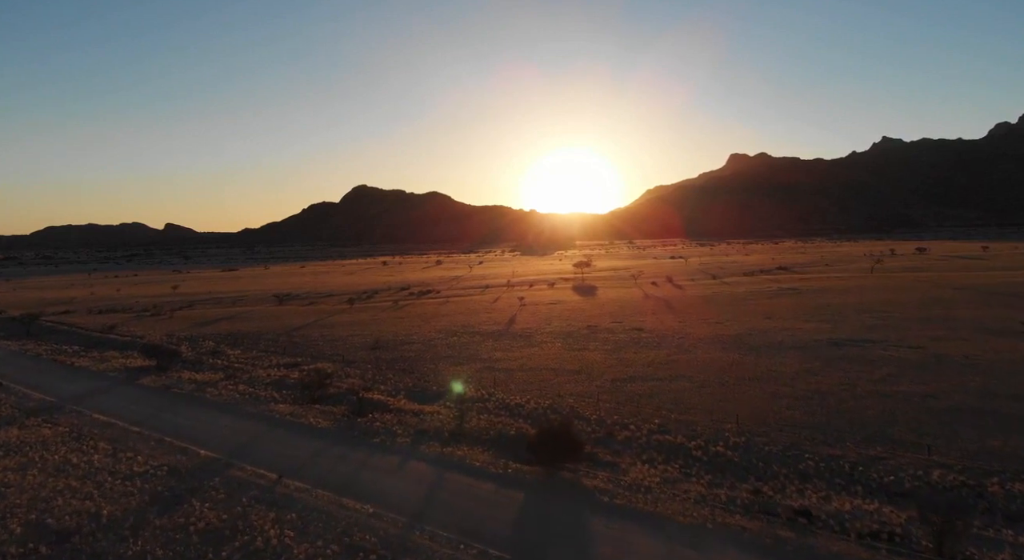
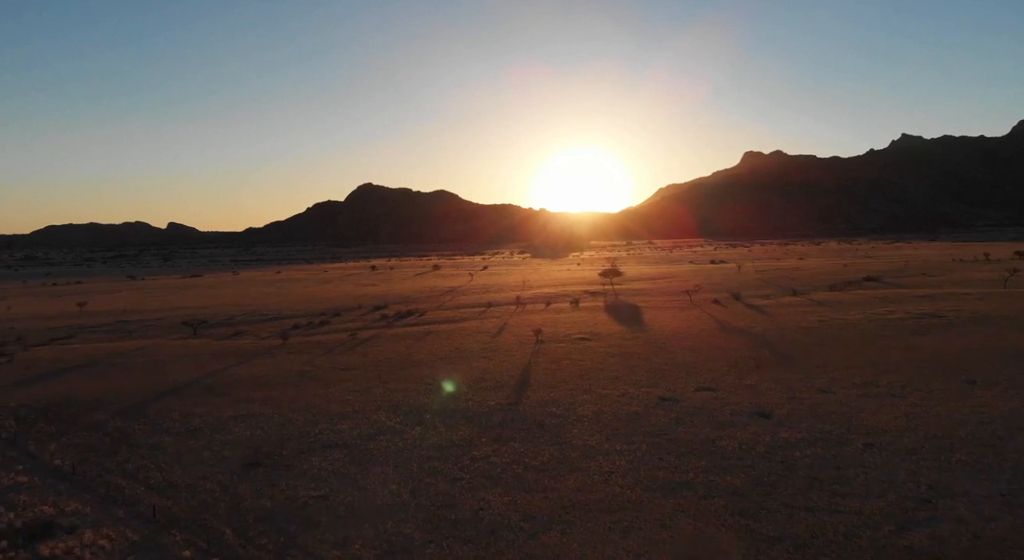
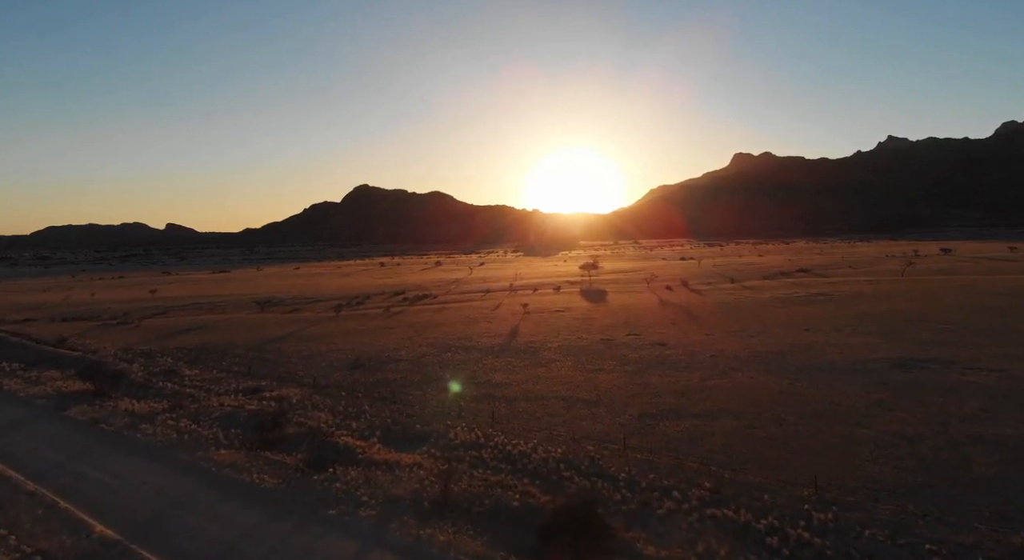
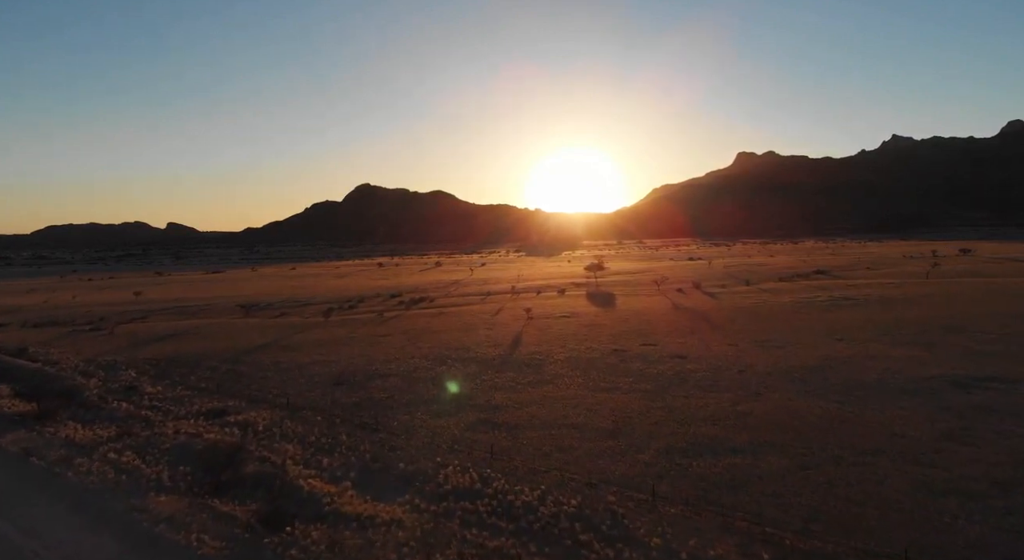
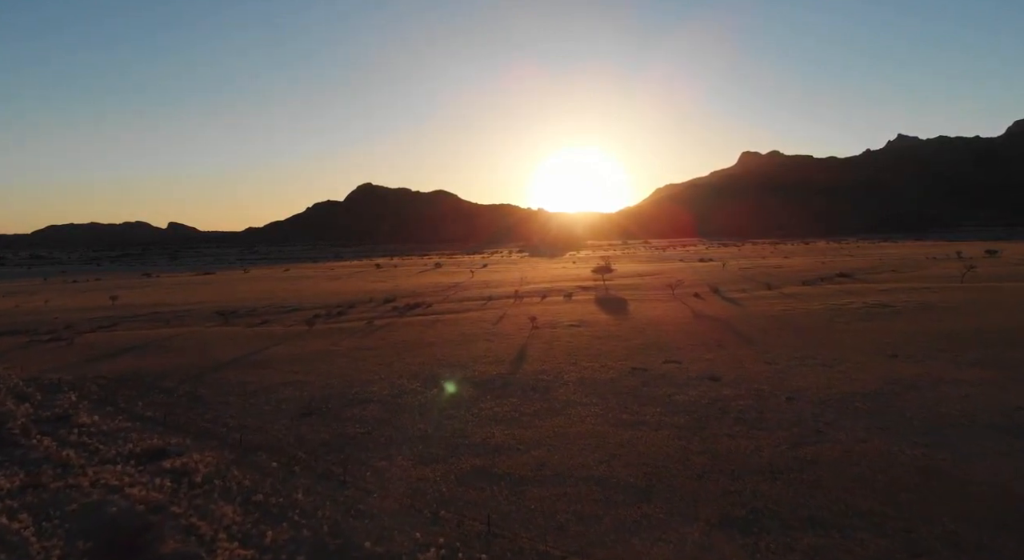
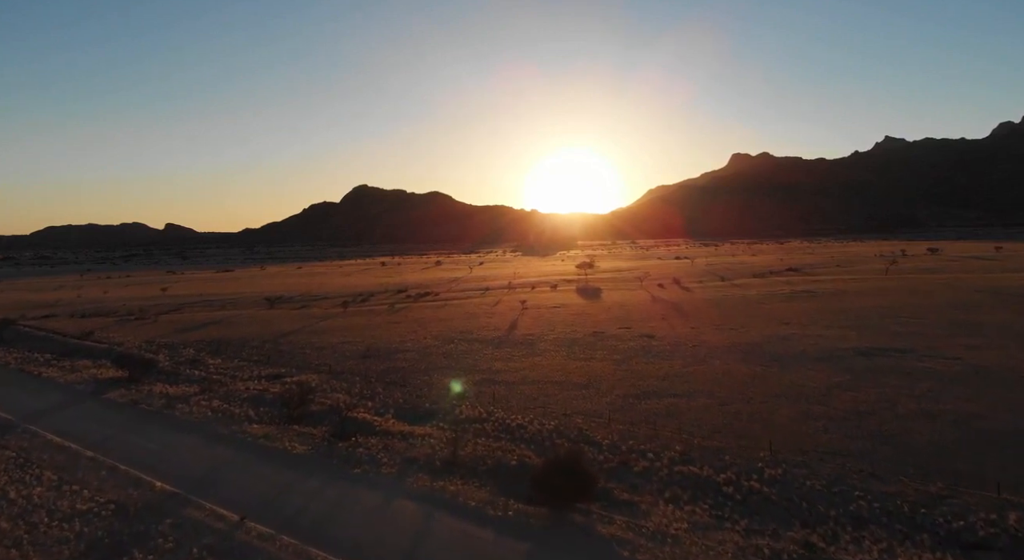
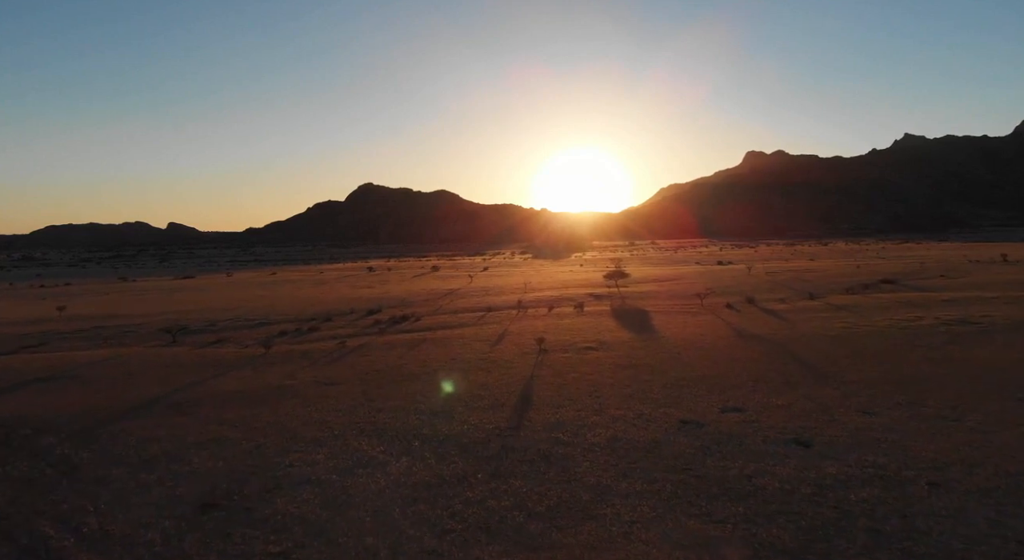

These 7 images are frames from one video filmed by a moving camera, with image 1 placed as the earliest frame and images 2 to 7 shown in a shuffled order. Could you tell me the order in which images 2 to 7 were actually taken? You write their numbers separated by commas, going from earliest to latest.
6, 3, 4, 5, 2, 7
